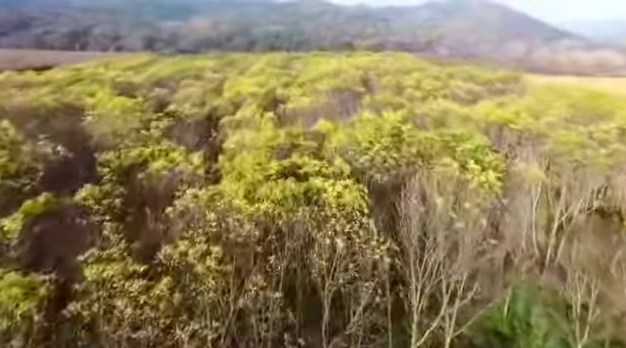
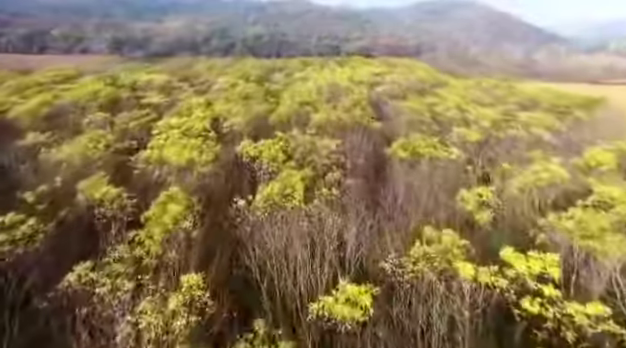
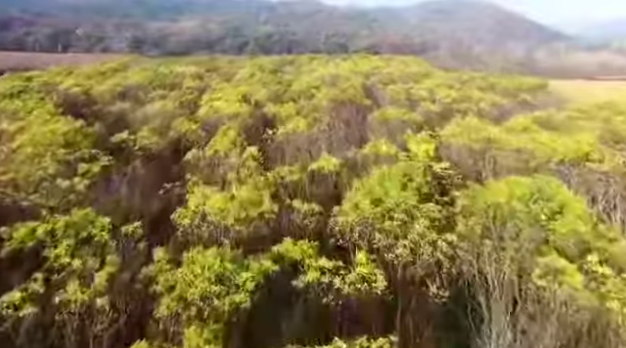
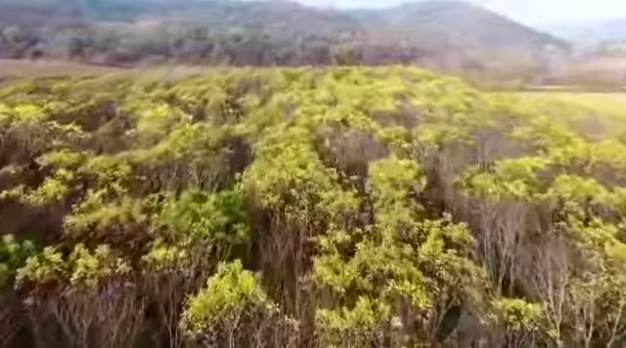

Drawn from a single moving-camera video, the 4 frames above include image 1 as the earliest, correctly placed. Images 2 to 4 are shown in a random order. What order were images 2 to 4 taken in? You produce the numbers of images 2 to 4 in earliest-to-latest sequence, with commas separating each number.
3, 2, 4
